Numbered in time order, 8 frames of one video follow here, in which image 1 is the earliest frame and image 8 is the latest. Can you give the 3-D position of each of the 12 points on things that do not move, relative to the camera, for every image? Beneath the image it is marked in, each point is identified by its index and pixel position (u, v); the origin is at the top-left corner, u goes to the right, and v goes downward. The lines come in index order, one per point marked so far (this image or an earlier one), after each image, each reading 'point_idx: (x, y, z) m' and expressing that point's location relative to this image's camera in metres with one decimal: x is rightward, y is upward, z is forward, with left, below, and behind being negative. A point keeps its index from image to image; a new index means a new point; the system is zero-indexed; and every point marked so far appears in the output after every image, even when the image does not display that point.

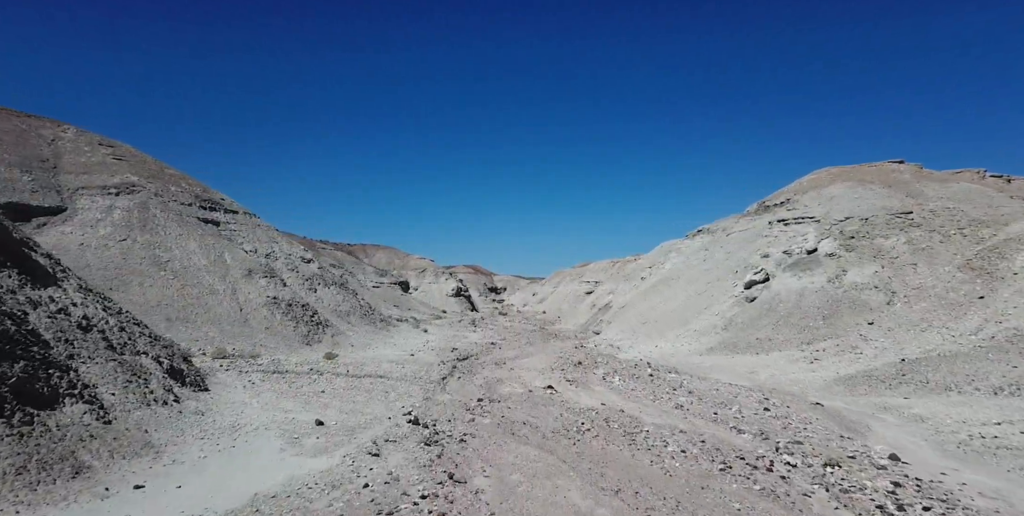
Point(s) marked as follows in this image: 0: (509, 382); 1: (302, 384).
0: (-0.1, -4.0, +19.1) m
1: (-5.7, -3.4, +16.4) m
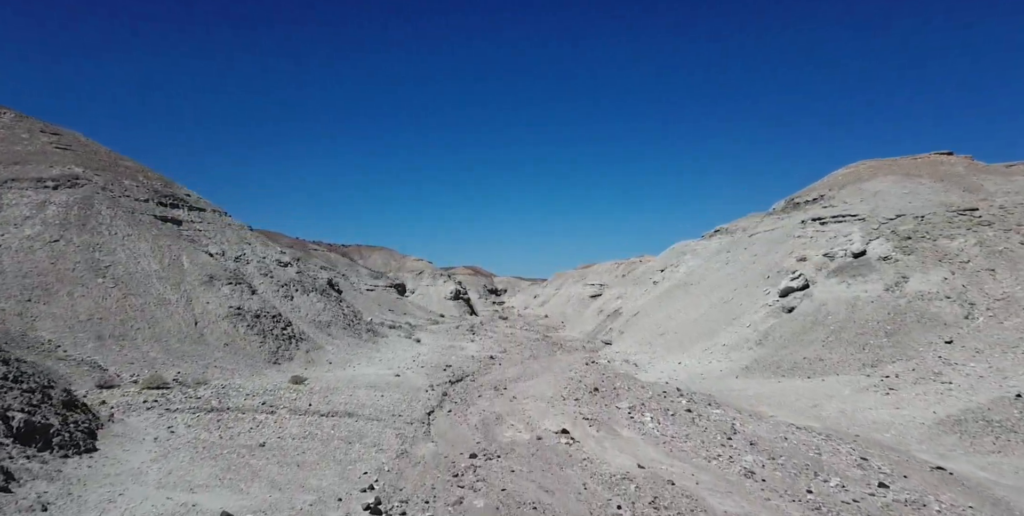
0: (0.0, -4.1, +15.2) m
1: (-5.6, -3.6, +12.6) m
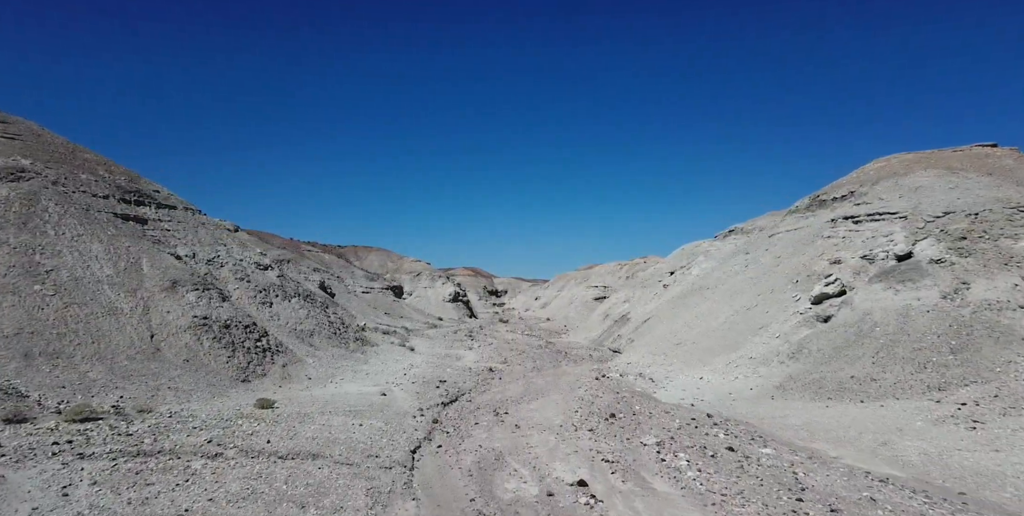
0: (+0.1, -4.2, +12.4) m
1: (-5.6, -3.7, +9.7) m
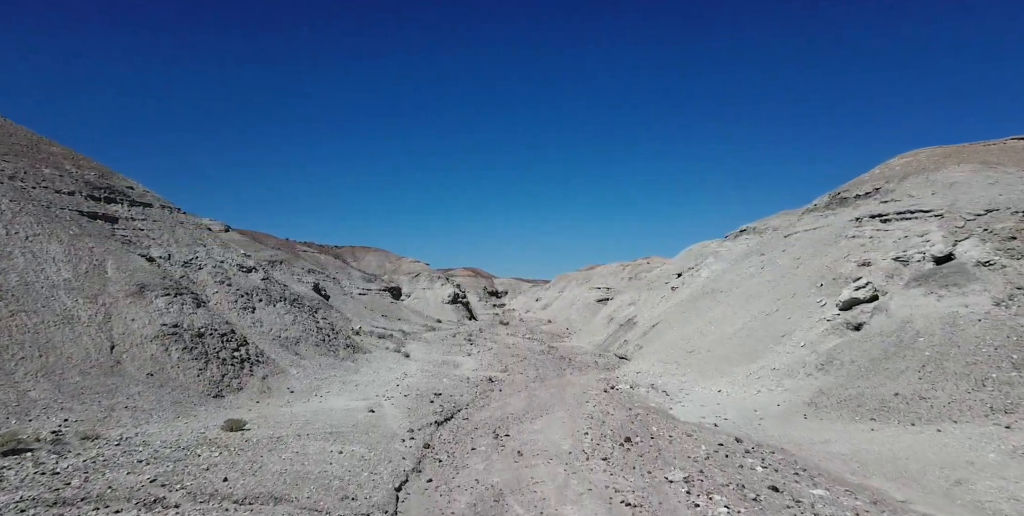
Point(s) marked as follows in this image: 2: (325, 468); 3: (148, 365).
0: (+0.1, -4.3, +10.3) m
1: (-5.5, -3.7, +7.7) m
2: (-3.8, -4.2, +12.2) m
3: (-10.8, -3.1, +17.9) m
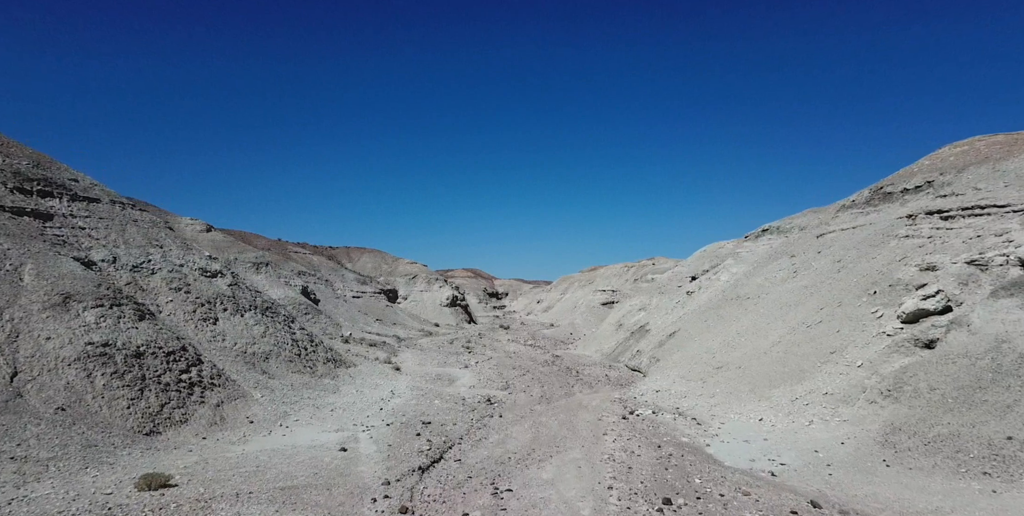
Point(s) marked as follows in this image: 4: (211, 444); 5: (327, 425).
0: (+0.2, -4.4, +6.8) m
1: (-5.5, -3.8, +4.1) m
2: (-3.7, -4.3, +8.7) m
3: (-10.7, -3.3, +14.4) m
4: (-7.8, -4.8, +15.6) m
5: (-5.9, -5.2, +19.1) m
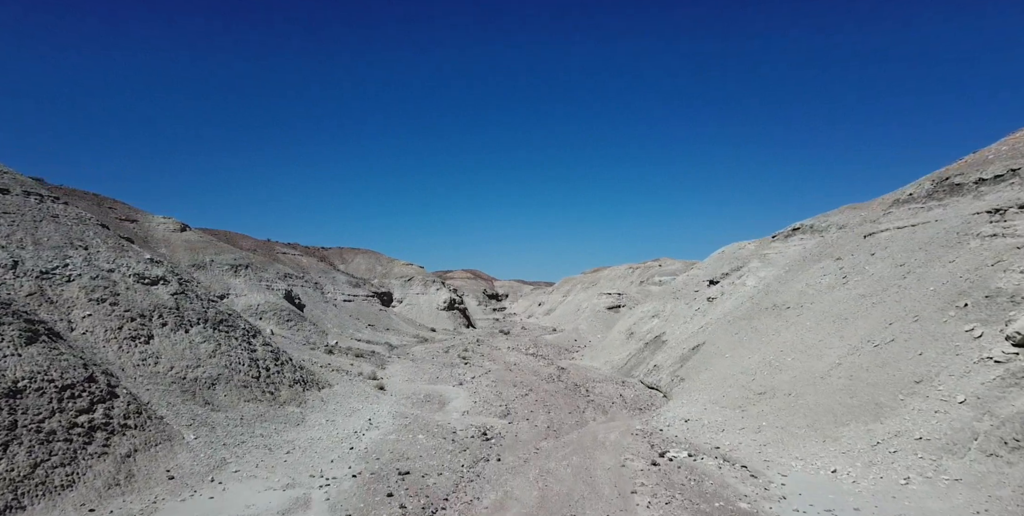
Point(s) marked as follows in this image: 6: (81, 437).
0: (+0.2, -4.5, +2.5) m
1: (-5.5, -3.9, -0.1) m
2: (-3.7, -4.4, +4.4) m
3: (-10.7, -3.4, +10.1) m
4: (-7.8, -4.9, +11.4) m
5: (-5.9, -5.4, +14.9) m
6: (-9.4, -3.9, +13.2) m
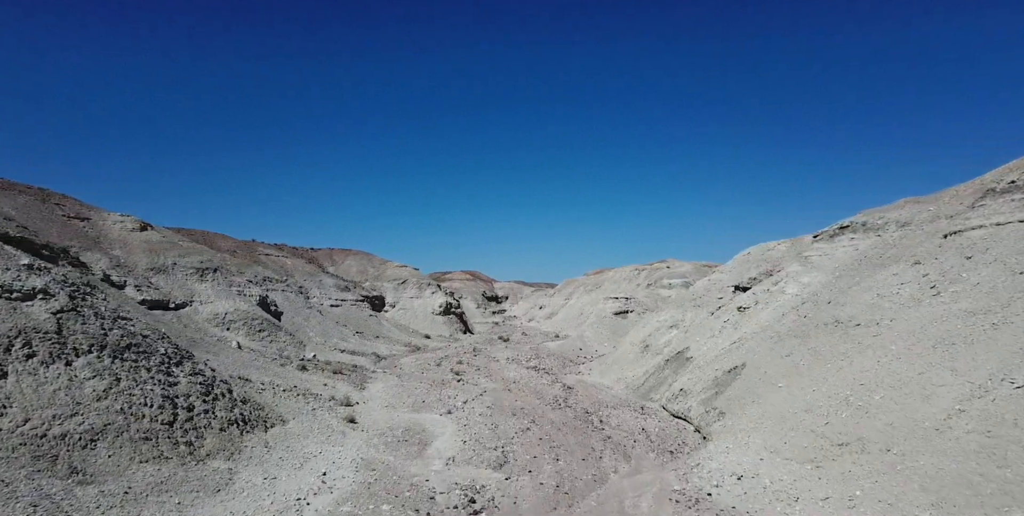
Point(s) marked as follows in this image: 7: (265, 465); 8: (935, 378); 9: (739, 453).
0: (+0.1, -4.6, -2.8) m
1: (-5.5, -4.1, -5.4) m
2: (-3.8, -4.6, -0.9) m
3: (-10.8, -3.5, +4.8) m
4: (-7.8, -5.0, +6.0) m
5: (-5.9, -5.5, +9.6) m
6: (-9.5, -4.0, +7.9) m
7: (-7.0, -5.8, +17.4) m
8: (+10.8, -2.9, +15.3) m
9: (+6.9, -5.8, +18.2) m
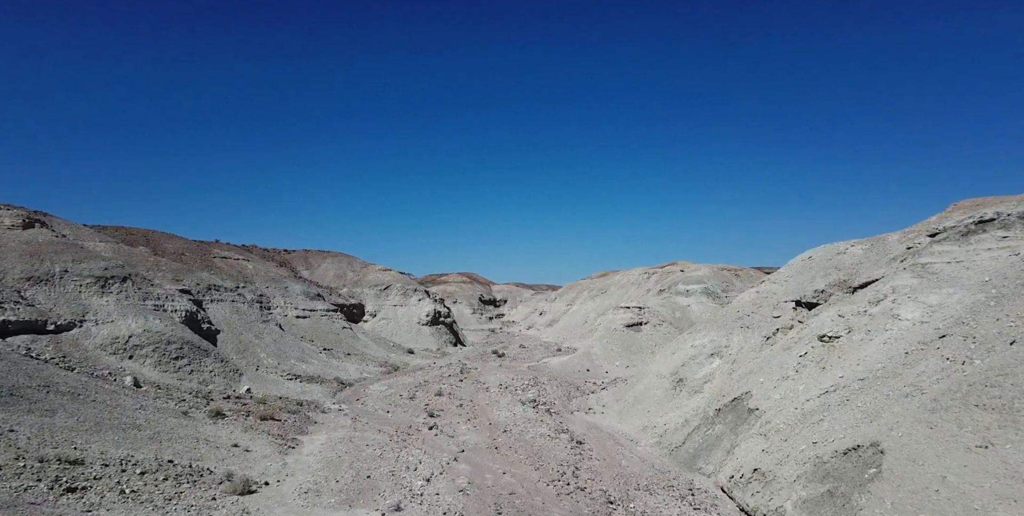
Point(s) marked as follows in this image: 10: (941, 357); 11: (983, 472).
0: (-0.4, -4.9, -12.7) m
1: (-6.0, -4.4, -15.3) m
2: (-4.3, -4.9, -10.8) m
3: (-11.3, -3.8, -5.1) m
4: (-8.3, -5.3, -3.8) m
5: (-6.4, -5.8, -0.3) m
6: (-10.0, -4.4, -2.0) m
7: (-7.5, -6.1, +7.5) m
8: (+10.3, -3.2, +5.4) m
9: (+6.4, -6.1, +8.3) m
10: (+12.2, -2.5, +17.5) m
11: (+9.2, -4.1, +12.1) m
